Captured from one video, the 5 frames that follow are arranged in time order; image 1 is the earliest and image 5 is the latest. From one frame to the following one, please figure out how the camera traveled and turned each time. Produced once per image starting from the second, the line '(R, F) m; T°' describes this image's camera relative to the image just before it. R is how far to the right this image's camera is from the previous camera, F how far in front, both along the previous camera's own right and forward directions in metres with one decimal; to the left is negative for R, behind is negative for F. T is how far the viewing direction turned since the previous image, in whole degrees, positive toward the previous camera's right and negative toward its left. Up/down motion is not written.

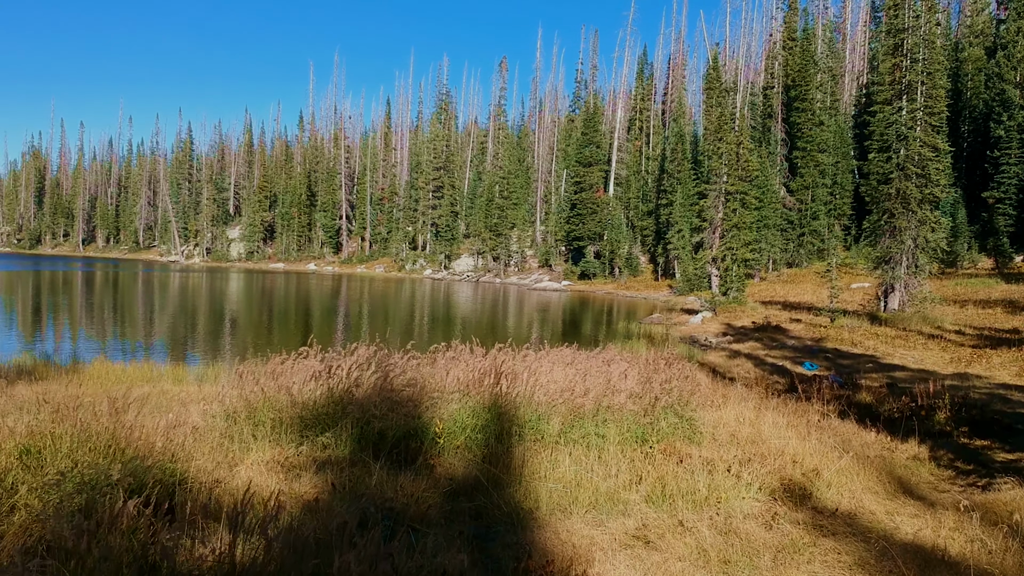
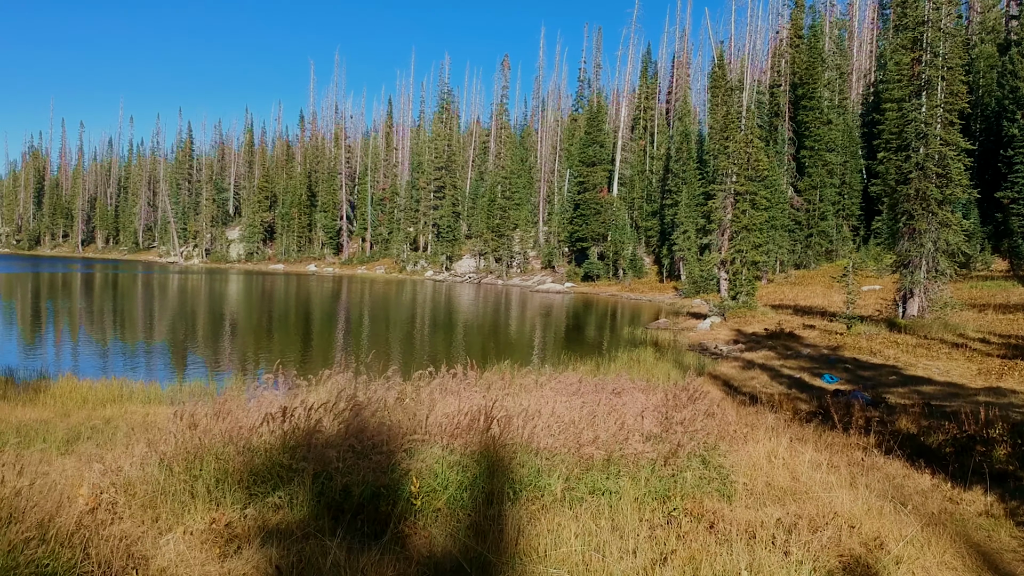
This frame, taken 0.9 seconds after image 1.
(+0.1, +0.9) m; 0°
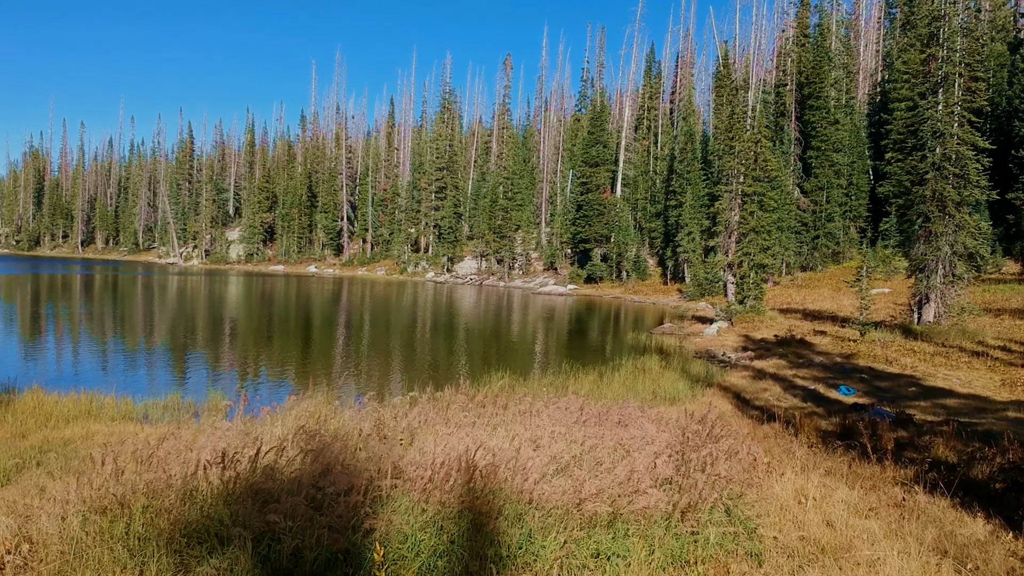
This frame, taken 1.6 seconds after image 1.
(+0.1, +0.8) m; 0°
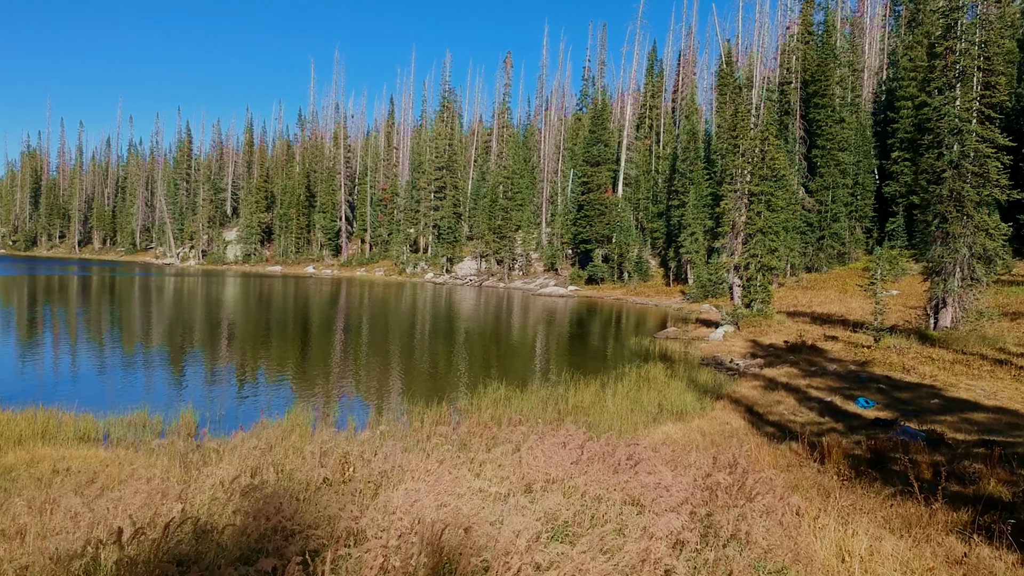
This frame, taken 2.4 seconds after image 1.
(+0.1, +0.9) m; 0°
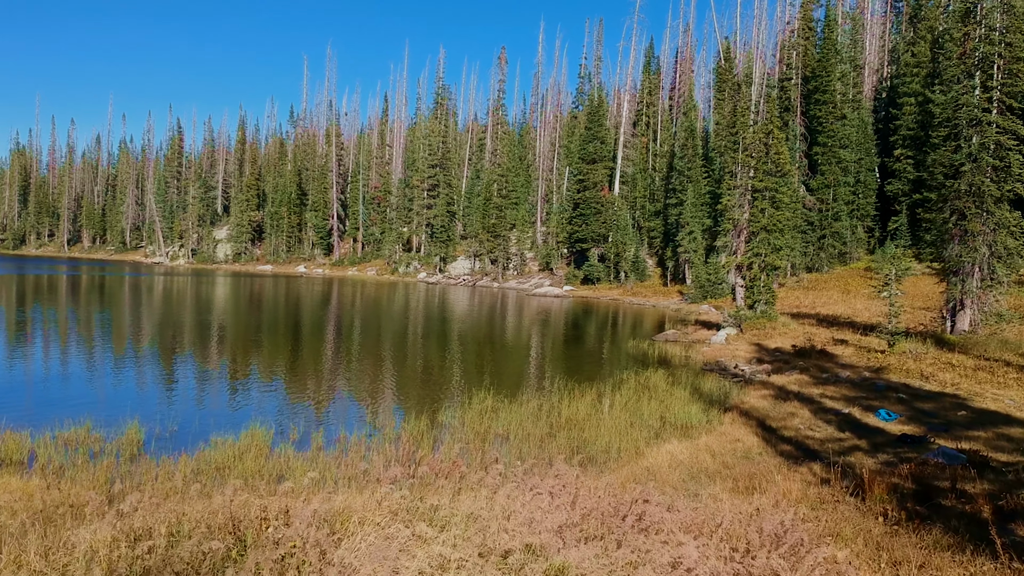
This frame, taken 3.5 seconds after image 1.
(+0.2, +1.2) m; 0°
